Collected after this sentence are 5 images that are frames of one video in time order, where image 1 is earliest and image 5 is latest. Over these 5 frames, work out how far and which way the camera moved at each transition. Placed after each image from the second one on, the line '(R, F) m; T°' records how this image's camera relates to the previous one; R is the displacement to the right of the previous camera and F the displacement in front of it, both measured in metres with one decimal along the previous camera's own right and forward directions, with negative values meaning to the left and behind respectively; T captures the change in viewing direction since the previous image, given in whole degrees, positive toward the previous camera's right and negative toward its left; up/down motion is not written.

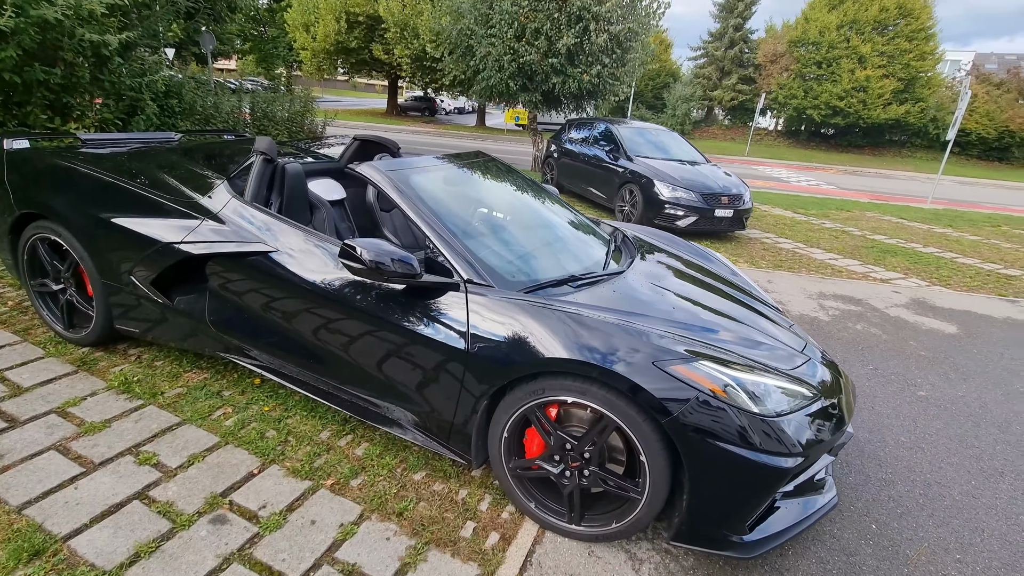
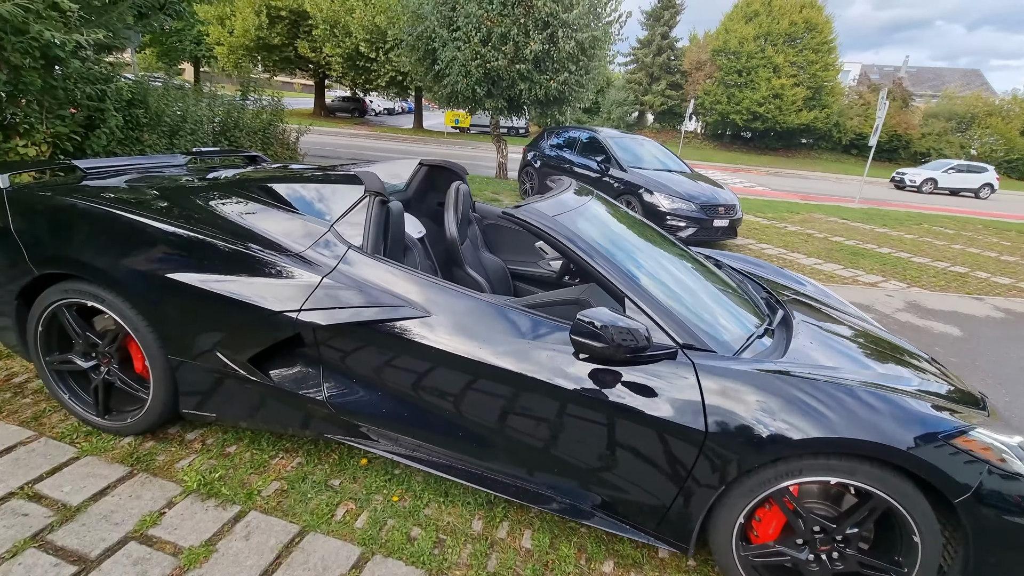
(-1.1, +0.4) m; +8°
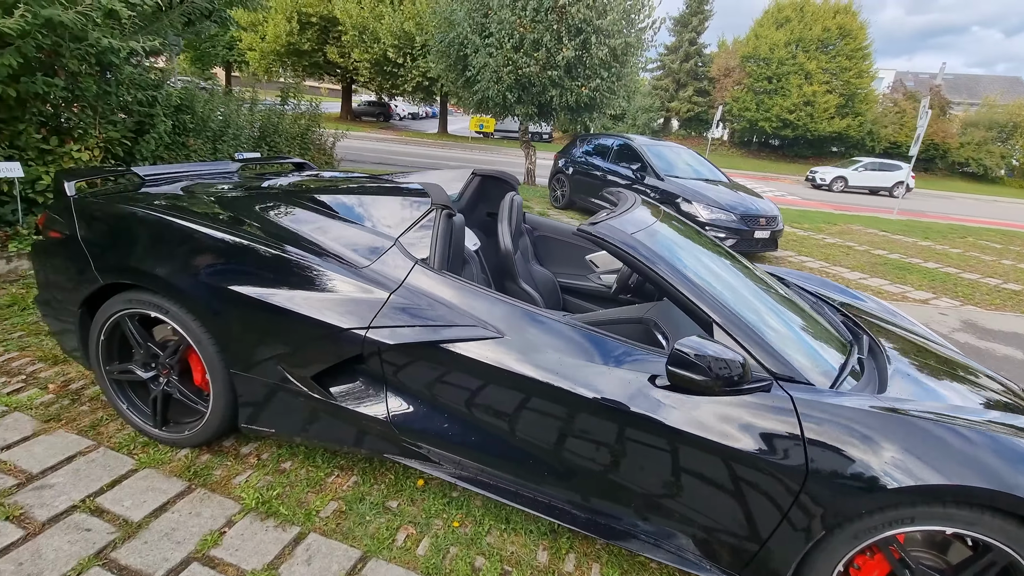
(-0.2, +0.1) m; -2°
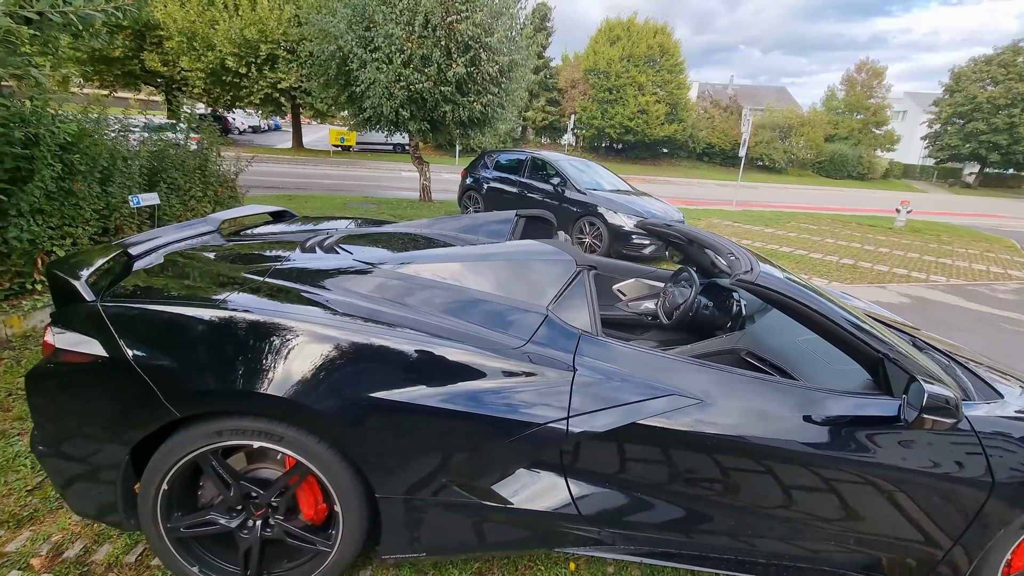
(-1.1, +0.3) m; +16°
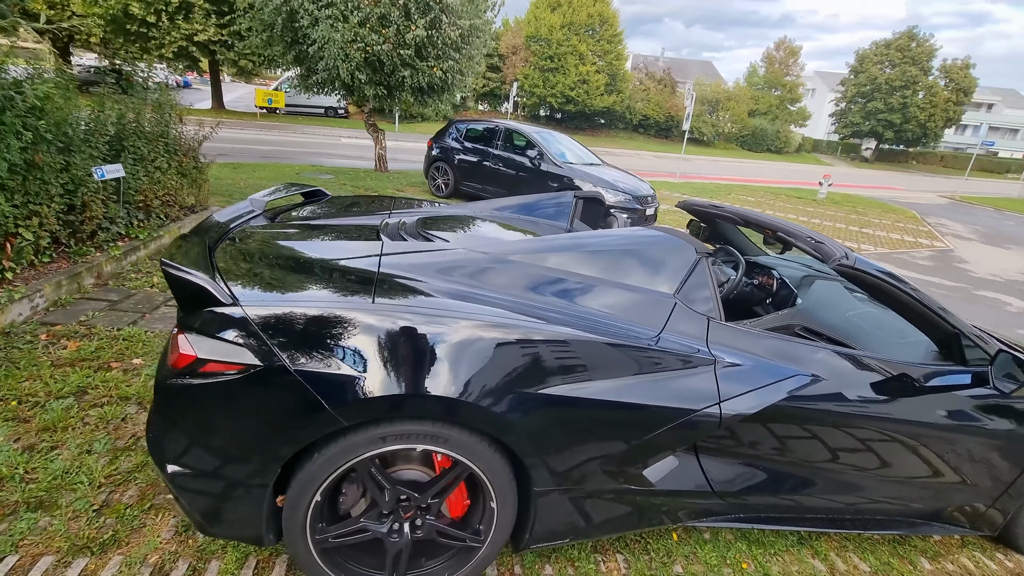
(-0.7, +0.1) m; +8°
